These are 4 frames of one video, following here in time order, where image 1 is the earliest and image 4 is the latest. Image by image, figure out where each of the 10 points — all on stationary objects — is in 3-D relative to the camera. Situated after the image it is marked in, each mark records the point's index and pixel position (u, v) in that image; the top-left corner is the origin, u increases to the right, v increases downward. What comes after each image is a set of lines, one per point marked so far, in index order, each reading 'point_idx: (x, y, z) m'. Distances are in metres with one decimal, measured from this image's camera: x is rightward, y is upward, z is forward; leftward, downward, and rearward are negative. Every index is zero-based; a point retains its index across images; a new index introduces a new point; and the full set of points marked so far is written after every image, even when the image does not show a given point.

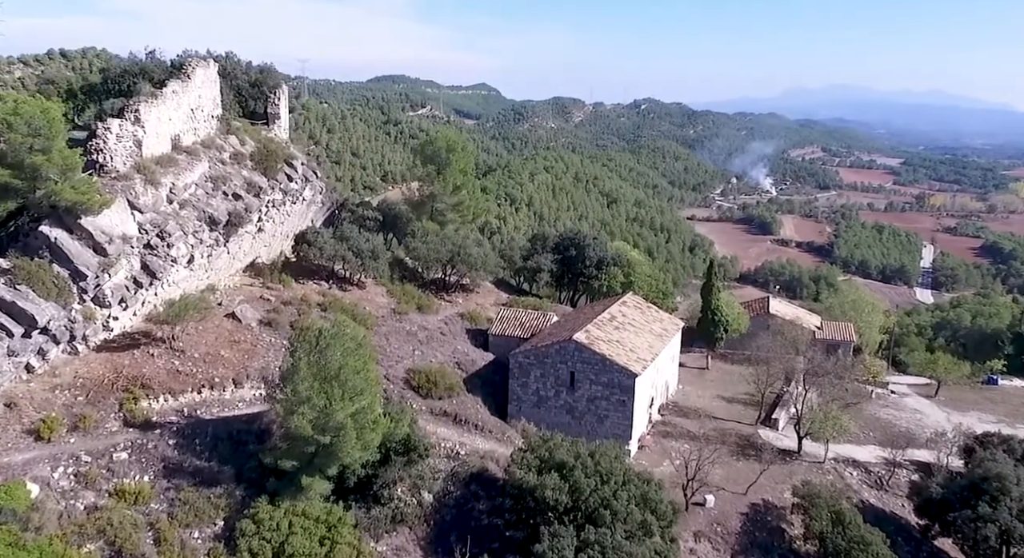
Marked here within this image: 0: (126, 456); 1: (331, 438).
0: (-8.8, -4.1, +19.5) m
1: (-4.1, -3.6, +19.2) m
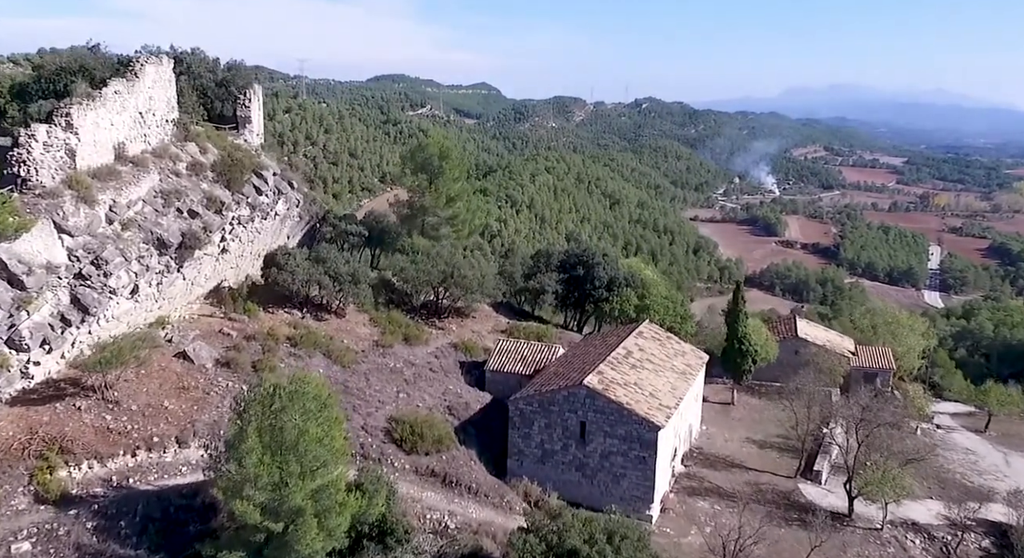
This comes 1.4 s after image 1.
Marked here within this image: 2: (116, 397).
0: (-8.9, -4.9, +15.7) m
1: (-4.1, -4.4, +15.4) m
2: (-8.9, -2.7, +19.2) m
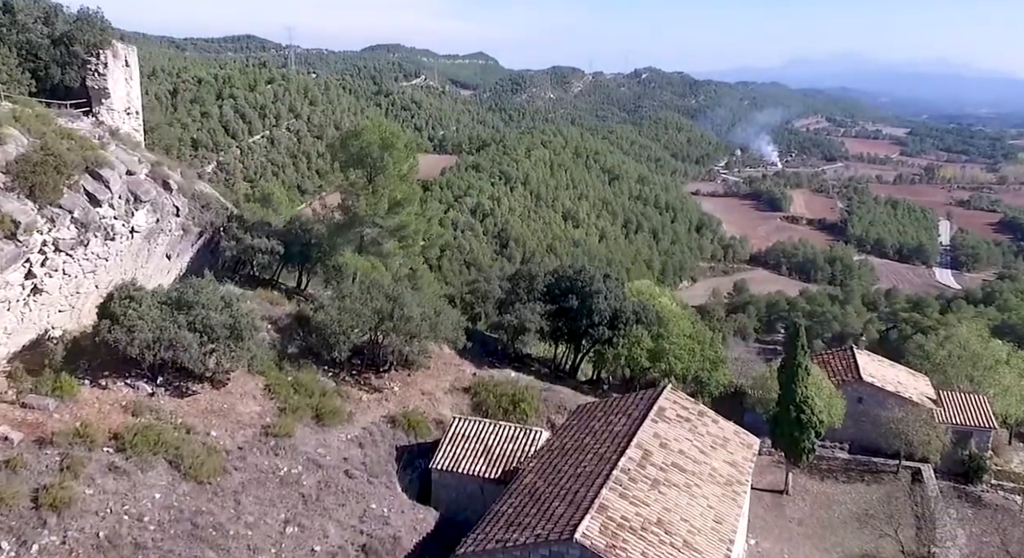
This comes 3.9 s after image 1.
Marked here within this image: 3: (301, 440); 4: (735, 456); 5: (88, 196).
0: (-9.7, -6.4, +7.1) m
1: (-4.9, -5.9, +6.8) m
2: (-9.8, -4.0, +10.6) m
3: (-4.3, -3.3, +17.5) m
4: (+4.5, -3.5, +17.1) m
5: (-9.0, +1.8, +18.2) m
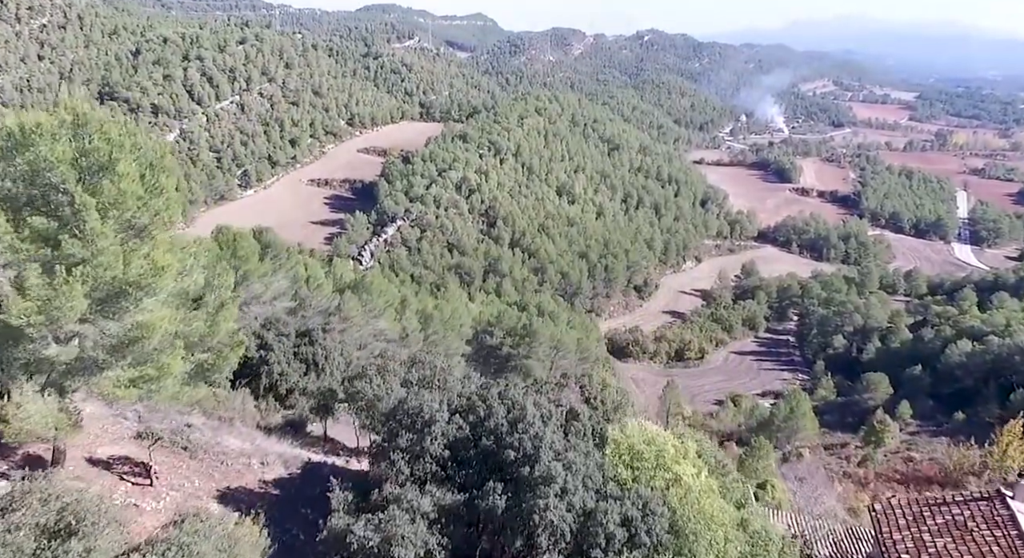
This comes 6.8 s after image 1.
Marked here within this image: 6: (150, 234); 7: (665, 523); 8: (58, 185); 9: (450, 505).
0: (-11.6, -9.3, -5.2) m
1: (-6.8, -8.8, -5.5) m
2: (-11.7, -6.8, -1.9) m
3: (-6.3, -5.8, +5.0) m
4: (+2.6, -6.0, +4.6) m
5: (-11.0, -0.7, +5.5) m
6: (-5.0, +0.9, +12.5) m
7: (+2.0, -3.2, +11.3) m
8: (-5.9, +1.4, +11.7) m
9: (-0.9, -3.1, +11.7) m
